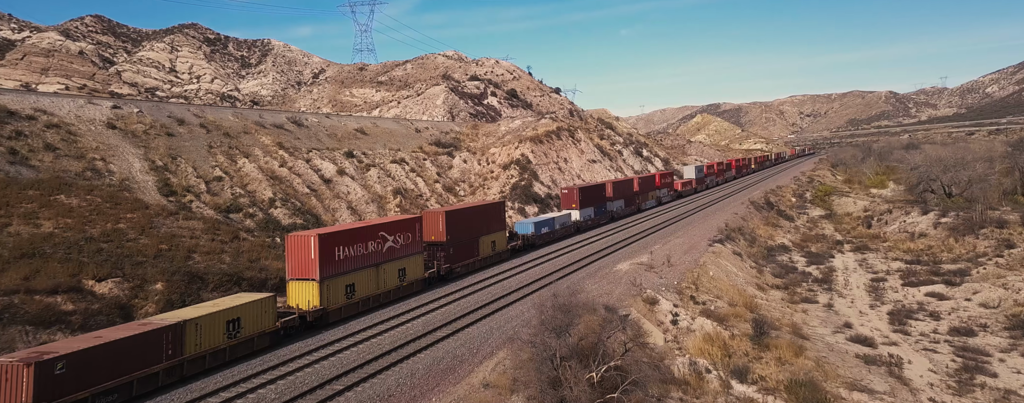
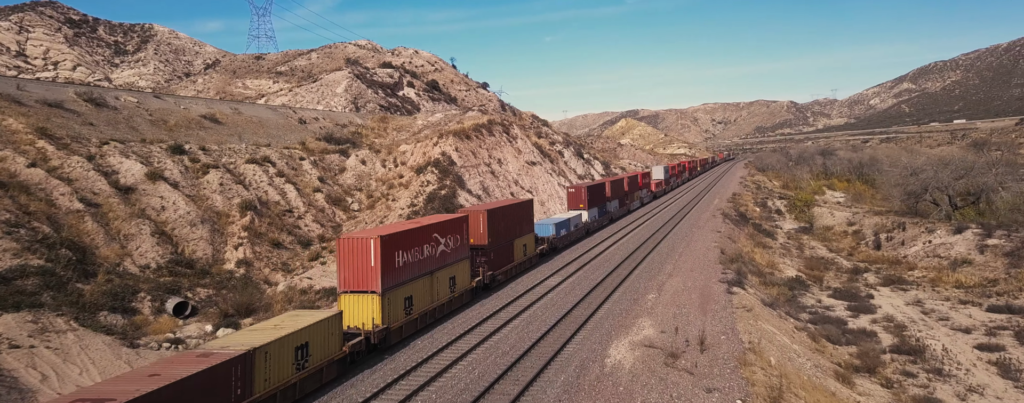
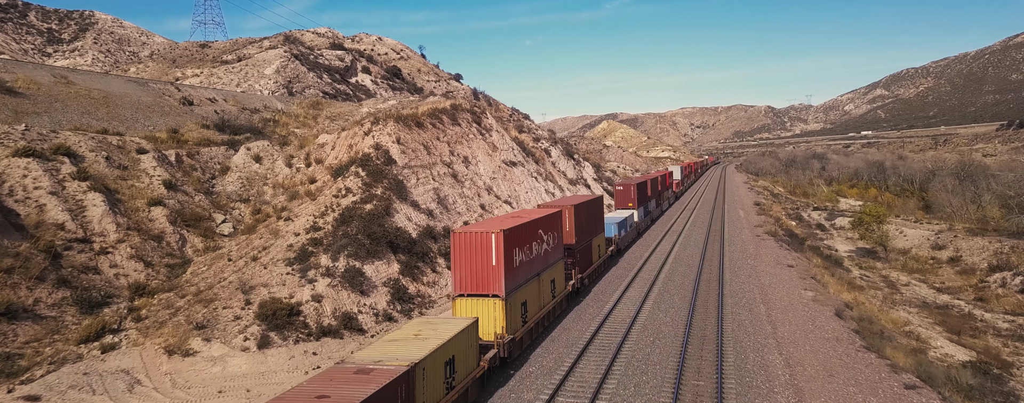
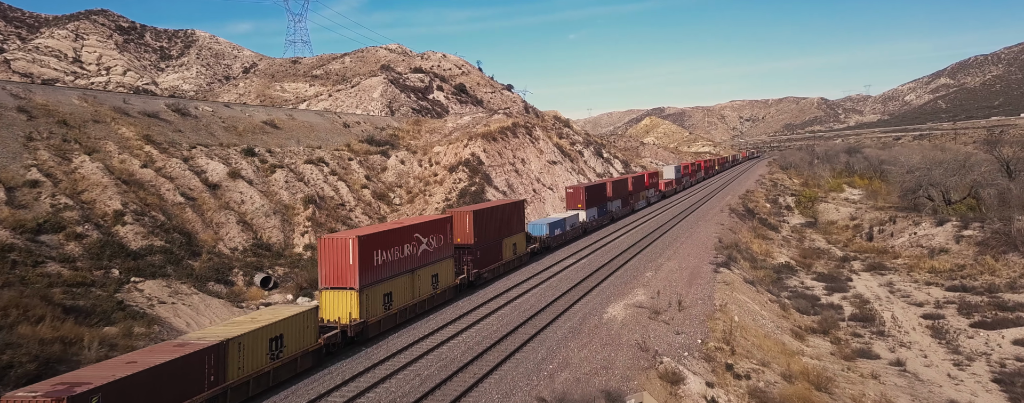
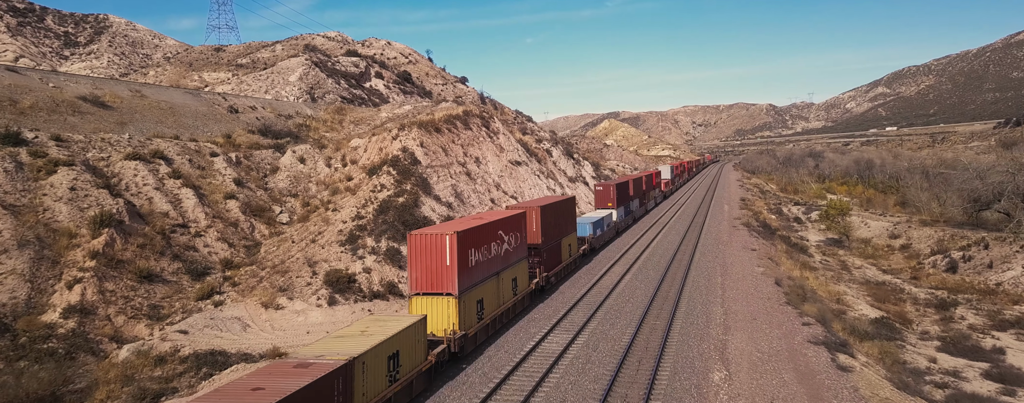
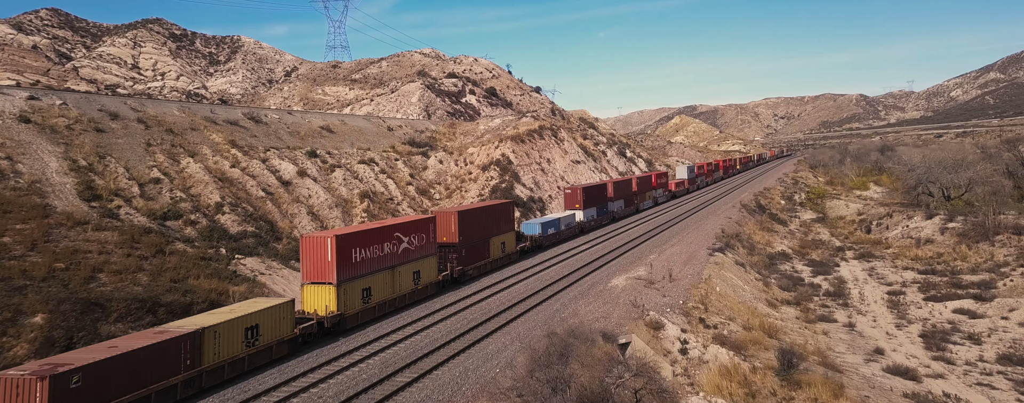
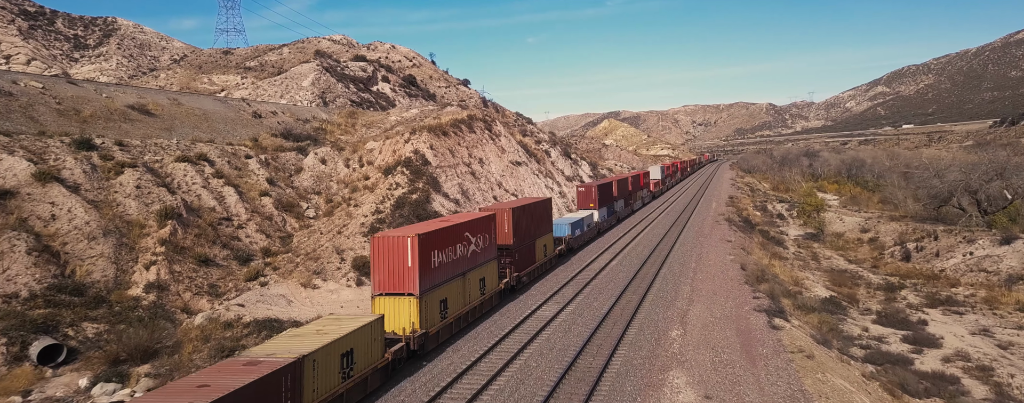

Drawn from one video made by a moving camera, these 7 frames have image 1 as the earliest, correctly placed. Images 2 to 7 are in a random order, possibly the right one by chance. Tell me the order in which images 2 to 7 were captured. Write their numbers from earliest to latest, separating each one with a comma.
6, 4, 2, 7, 5, 3
